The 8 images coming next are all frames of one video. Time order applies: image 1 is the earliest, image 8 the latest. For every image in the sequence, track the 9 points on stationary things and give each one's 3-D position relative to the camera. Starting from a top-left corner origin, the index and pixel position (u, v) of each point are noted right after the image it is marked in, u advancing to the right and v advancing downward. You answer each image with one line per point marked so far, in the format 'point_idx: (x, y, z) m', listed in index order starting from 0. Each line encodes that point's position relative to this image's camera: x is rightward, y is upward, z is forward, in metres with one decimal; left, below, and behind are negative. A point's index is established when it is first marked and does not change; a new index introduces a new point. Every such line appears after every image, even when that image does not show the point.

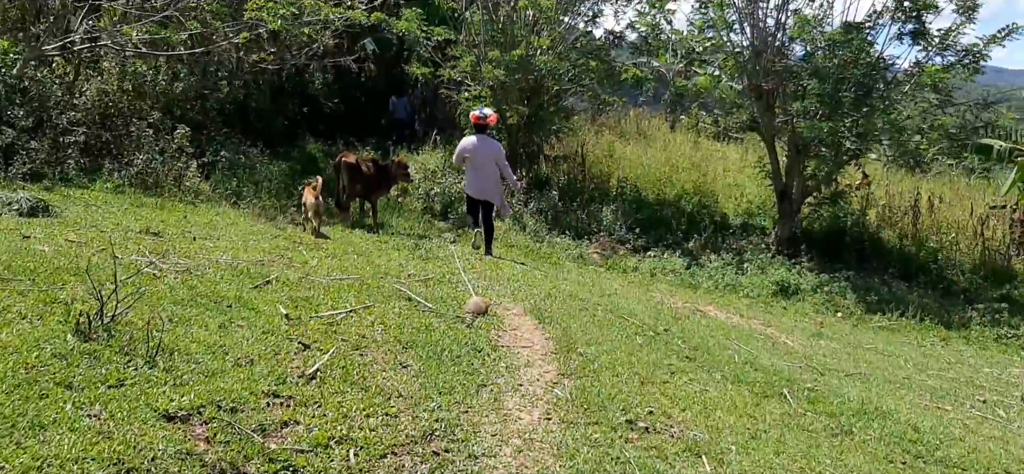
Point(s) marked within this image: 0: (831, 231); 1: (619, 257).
0: (+3.8, +0.1, +10.8) m
1: (+1.1, -0.2, +9.1) m
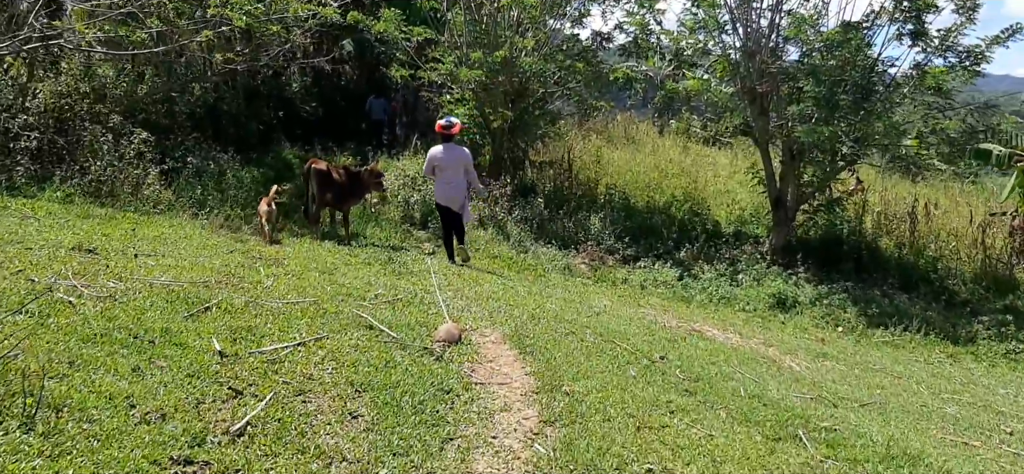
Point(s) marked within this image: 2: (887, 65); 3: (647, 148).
0: (+3.6, 0.0, +10.4) m
1: (+0.9, -0.3, +8.7) m
2: (+4.0, +1.8, +9.6) m
3: (+2.3, +1.5, +15.3) m
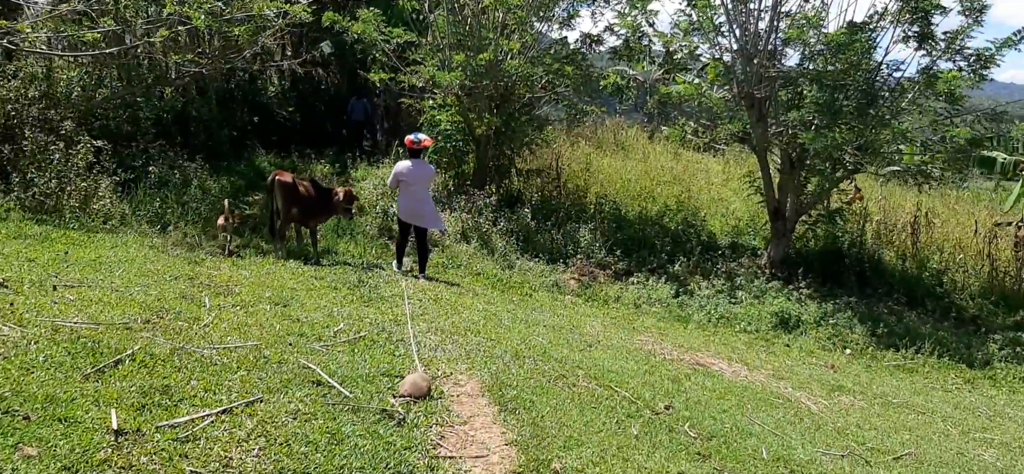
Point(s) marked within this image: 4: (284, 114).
0: (+3.4, -0.2, +9.9) m
1: (+0.8, -0.4, +8.1) m
2: (+3.8, +1.7, +9.1) m
3: (+2.0, +1.3, +14.8) m
4: (-3.4, +1.8, +13.5) m
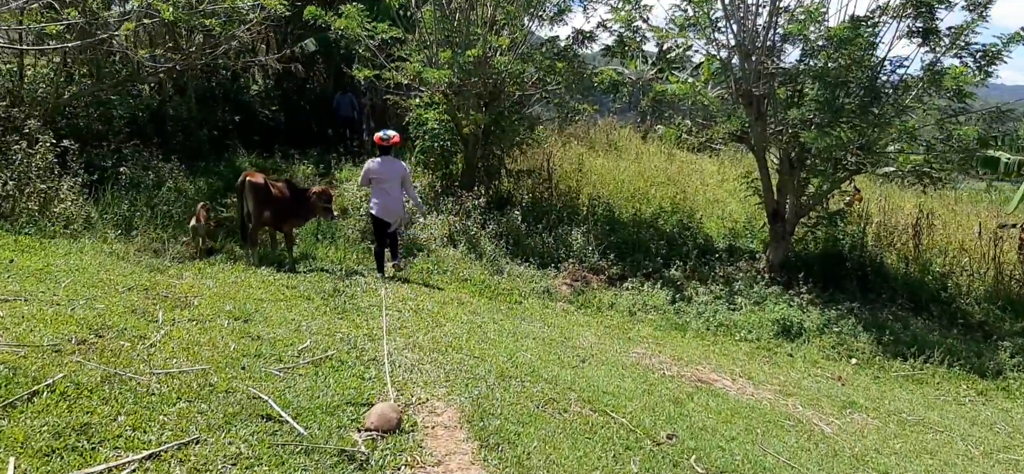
0: (+3.3, -0.2, +9.6) m
1: (+0.7, -0.5, +7.8) m
2: (+3.7, +1.6, +8.8) m
3: (+1.9, +1.3, +14.4) m
4: (-3.5, +1.8, +13.2) m
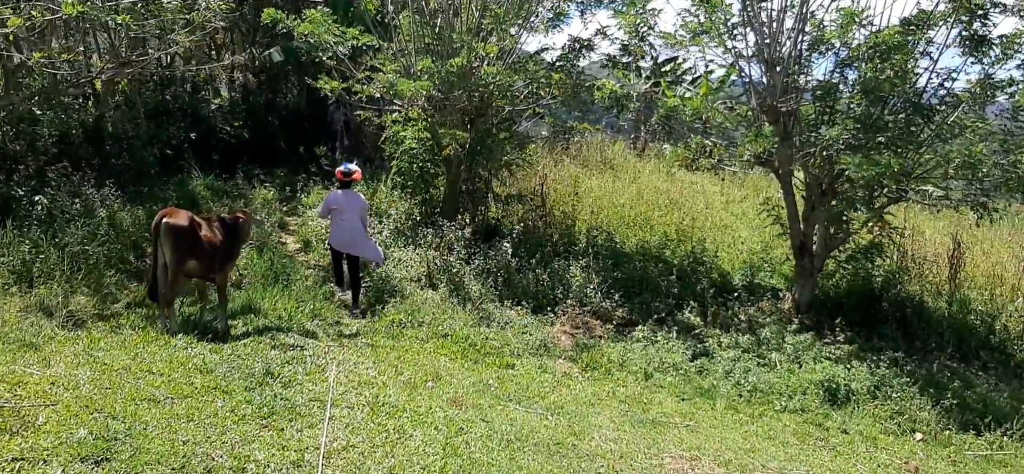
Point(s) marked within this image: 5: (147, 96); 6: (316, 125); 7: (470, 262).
0: (+3.2, -0.5, +8.4) m
1: (+0.6, -0.8, +6.5) m
2: (+3.6, +1.3, +7.6) m
3: (+1.7, +0.9, +13.2) m
4: (-3.7, +1.4, +11.9) m
5: (-4.4, +1.7, +11.1) m
6: (-2.8, +1.6, +13.2) m
7: (-0.4, -0.2, +7.8) m
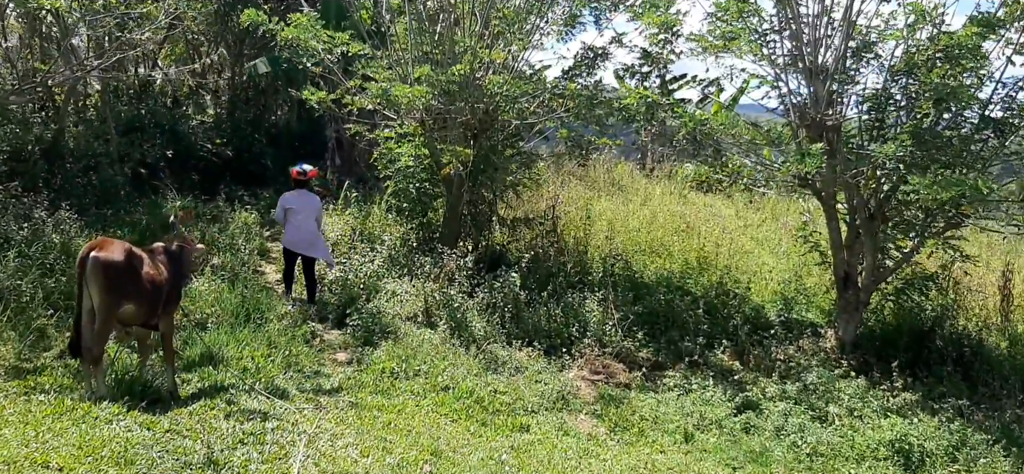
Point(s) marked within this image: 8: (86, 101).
0: (+3.3, -0.8, +7.5) m
1: (+0.7, -1.0, +5.6) m
2: (+3.7, +1.1, +6.7) m
3: (+1.7, +0.5, +12.3) m
4: (-3.6, +1.1, +11.0) m
5: (-4.4, +1.4, +10.2) m
6: (-2.8, +1.3, +12.3) m
7: (-0.3, -0.4, +6.9) m
8: (-4.6, +1.5, +9.8) m
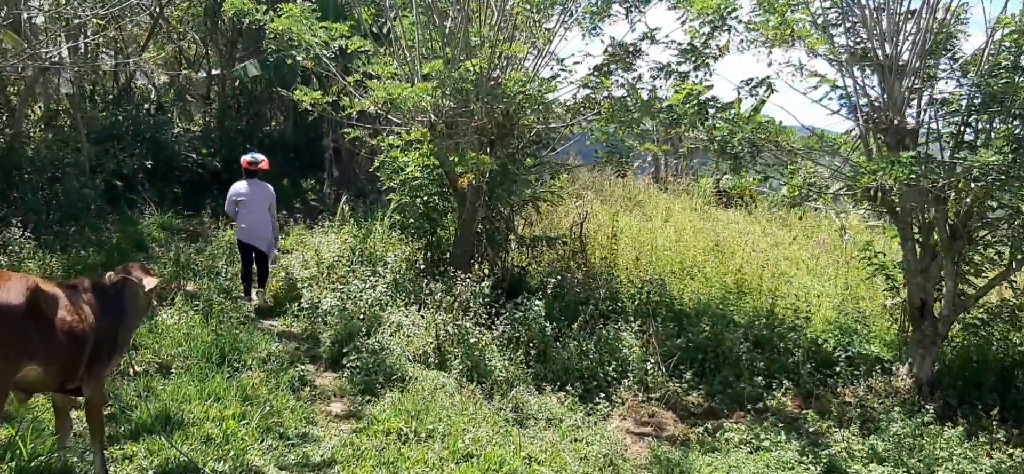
0: (+3.5, -0.9, +6.5) m
1: (+0.8, -1.1, +4.6) m
2: (+3.8, +0.9, +5.8) m
3: (+1.9, +0.3, +11.3) m
4: (-3.5, +0.9, +10.0) m
5: (-4.2, +1.2, +9.2) m
6: (-2.6, +1.0, +11.3) m
7: (-0.1, -0.6, +5.9) m
8: (-4.4, +1.3, +8.8) m
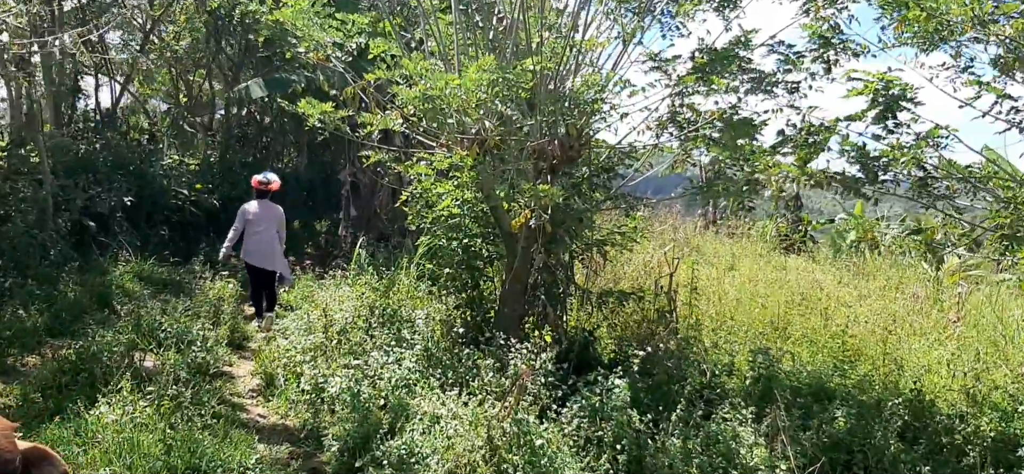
0: (+3.8, -1.2, +4.8) m
1: (+1.2, -1.3, +2.9) m
2: (+4.2, +0.7, +4.1) m
3: (+2.4, -0.2, +9.7) m
4: (-3.0, +0.4, +8.5) m
5: (-3.8, +0.8, +7.8) m
6: (-2.1, +0.5, +9.8) m
7: (+0.2, -0.9, +4.3) m
8: (-4.0, +0.9, +7.4) m
